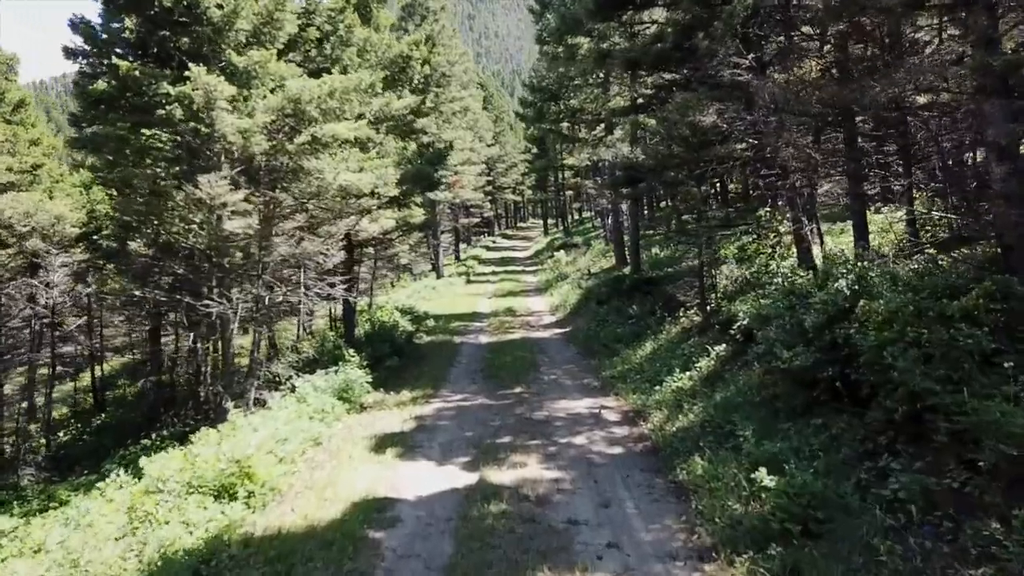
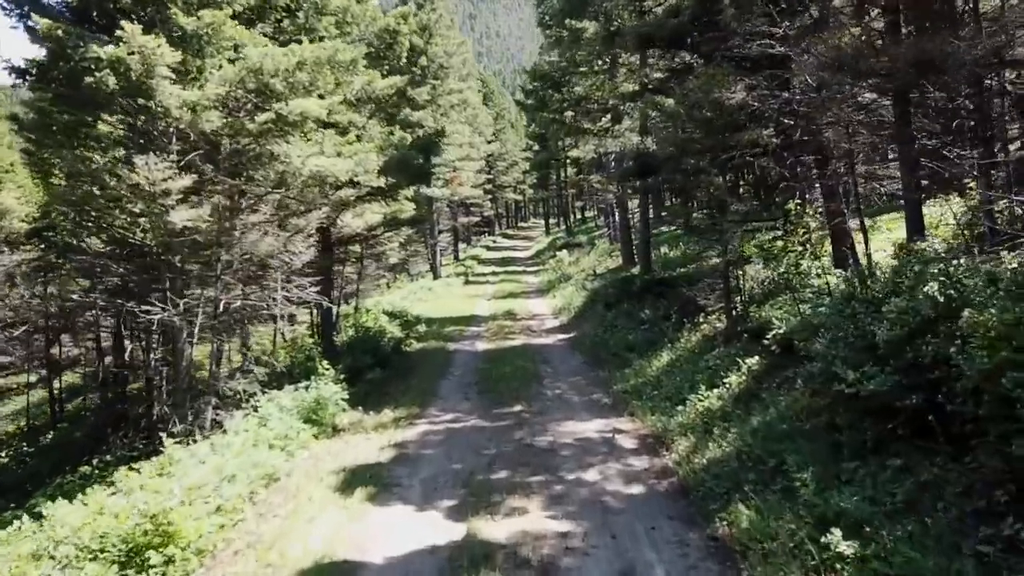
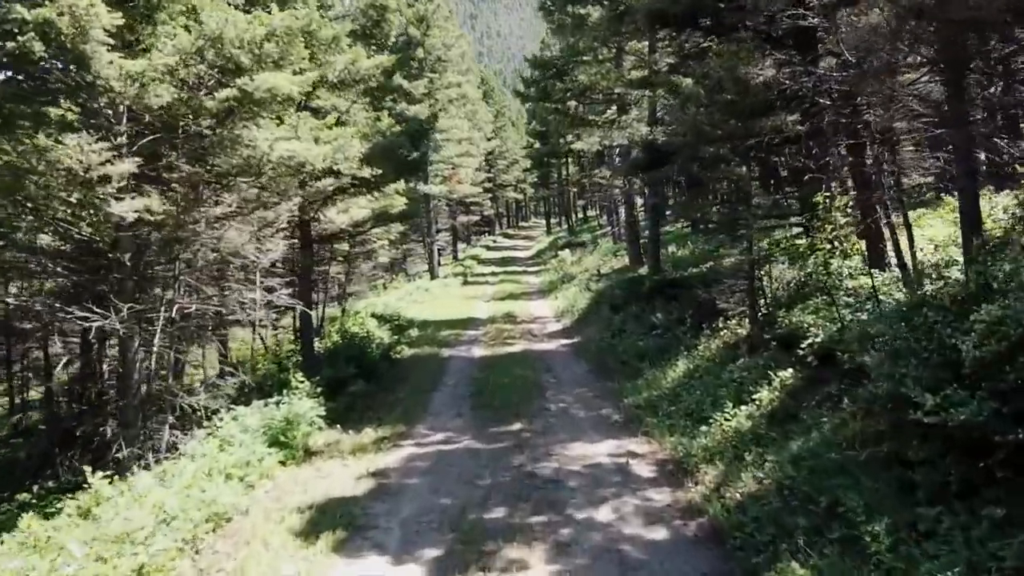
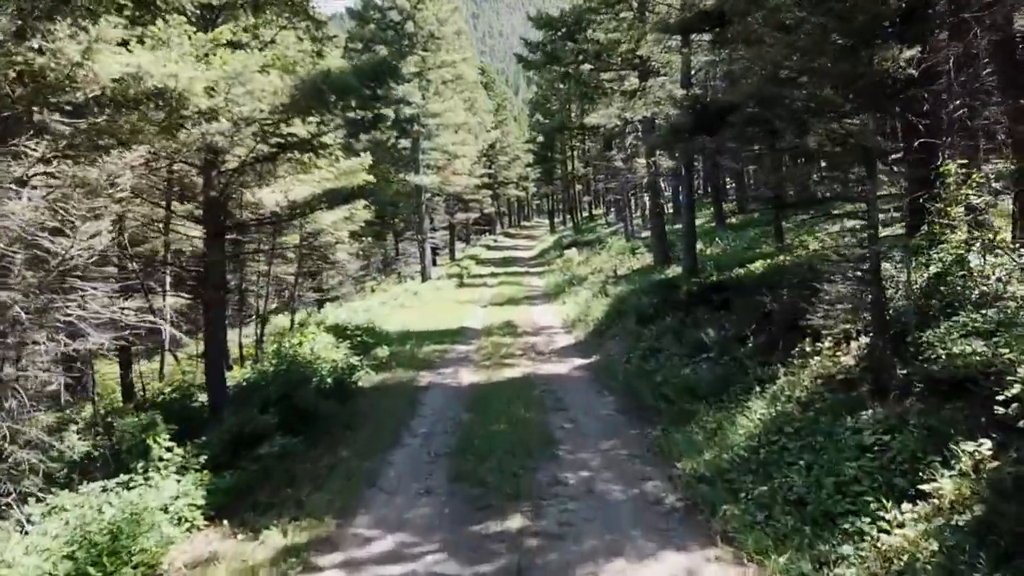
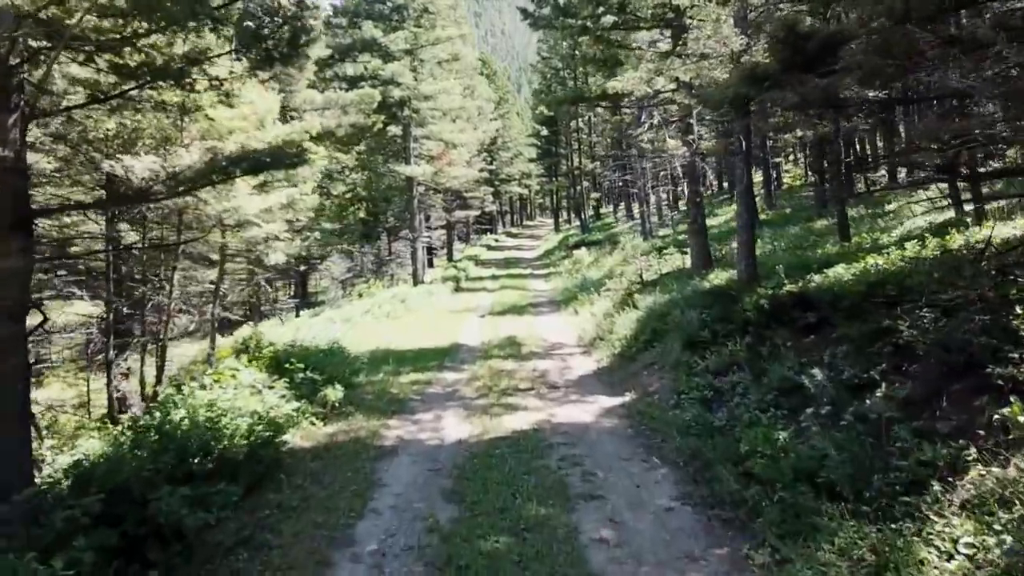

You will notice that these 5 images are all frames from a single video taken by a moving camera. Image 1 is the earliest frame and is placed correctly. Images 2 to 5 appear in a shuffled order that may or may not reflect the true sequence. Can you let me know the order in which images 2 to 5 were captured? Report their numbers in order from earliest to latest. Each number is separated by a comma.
2, 3, 4, 5
